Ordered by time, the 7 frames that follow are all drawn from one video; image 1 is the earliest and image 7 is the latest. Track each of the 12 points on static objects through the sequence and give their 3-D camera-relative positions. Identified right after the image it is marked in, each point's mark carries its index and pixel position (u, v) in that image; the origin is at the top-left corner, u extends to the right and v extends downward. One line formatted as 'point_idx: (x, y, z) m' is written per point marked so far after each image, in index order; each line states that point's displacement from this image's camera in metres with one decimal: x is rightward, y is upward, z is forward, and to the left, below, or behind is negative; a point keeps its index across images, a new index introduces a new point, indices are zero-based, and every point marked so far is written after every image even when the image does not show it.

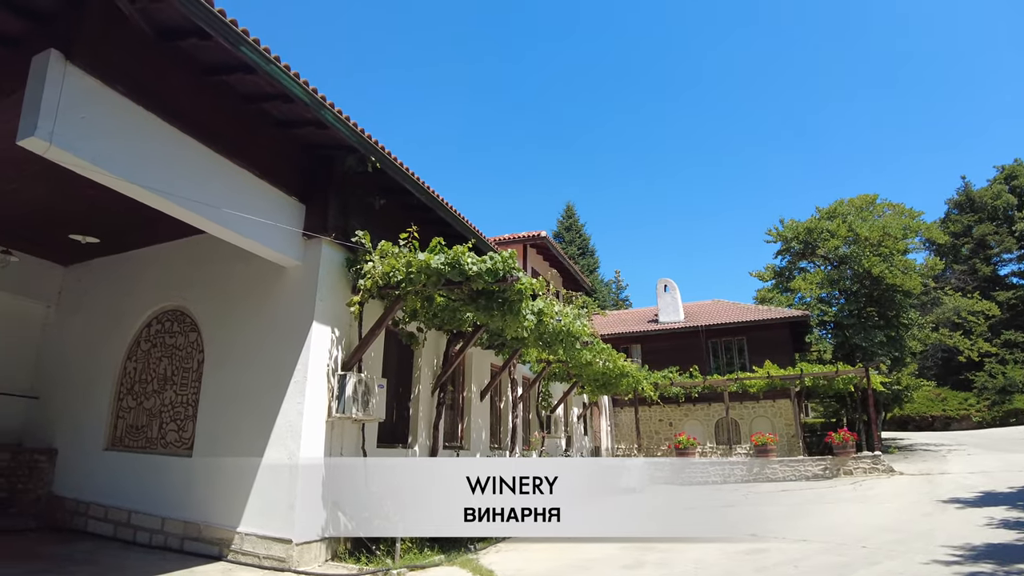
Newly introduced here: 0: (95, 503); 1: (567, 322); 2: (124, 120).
0: (-4.8, -2.4, +6.6) m
1: (+0.8, -0.5, +8.2) m
2: (-3.1, +1.3, +4.6) m
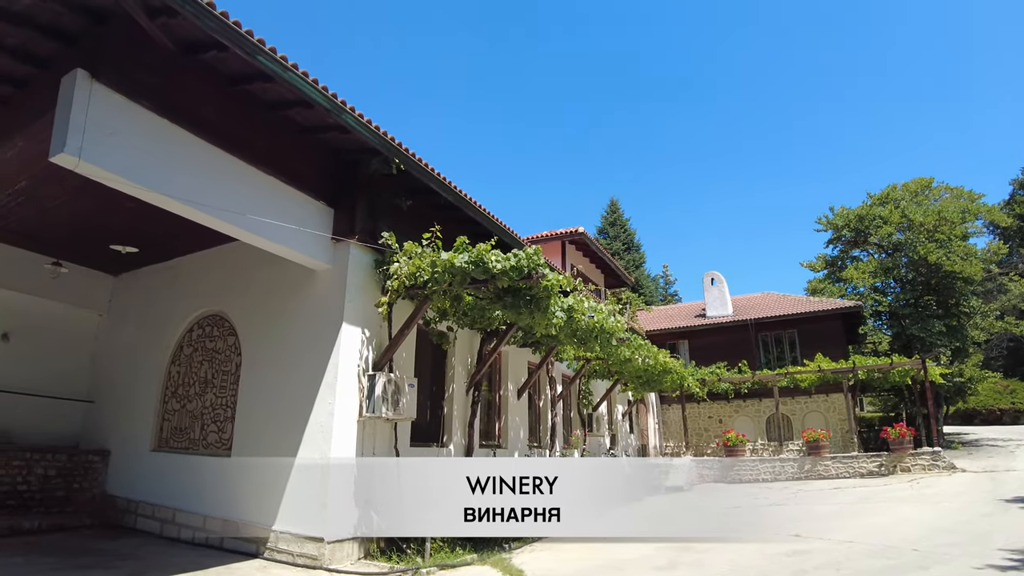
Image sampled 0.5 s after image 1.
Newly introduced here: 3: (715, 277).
0: (-4.4, -2.5, +6.9) m
1: (+1.2, -0.4, +8.0) m
2: (-3.0, +1.3, +4.8) m
3: (+7.0, +0.4, +19.8) m
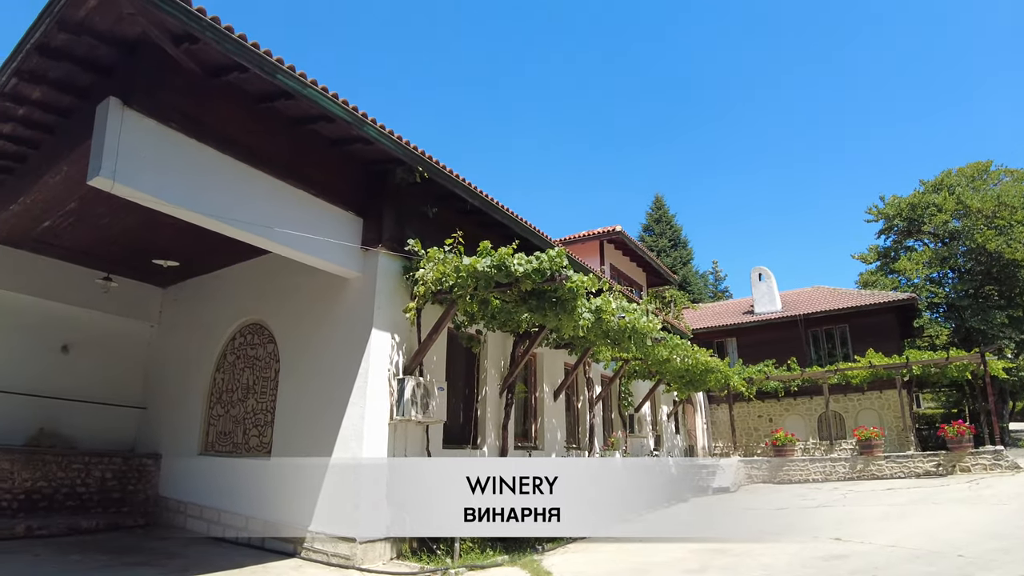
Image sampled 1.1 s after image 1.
0: (-4.0, -2.7, +7.3) m
1: (+1.6, -0.4, +7.9) m
2: (-2.9, +1.2, +5.1) m
3: (+8.3, +0.5, +19.2) m
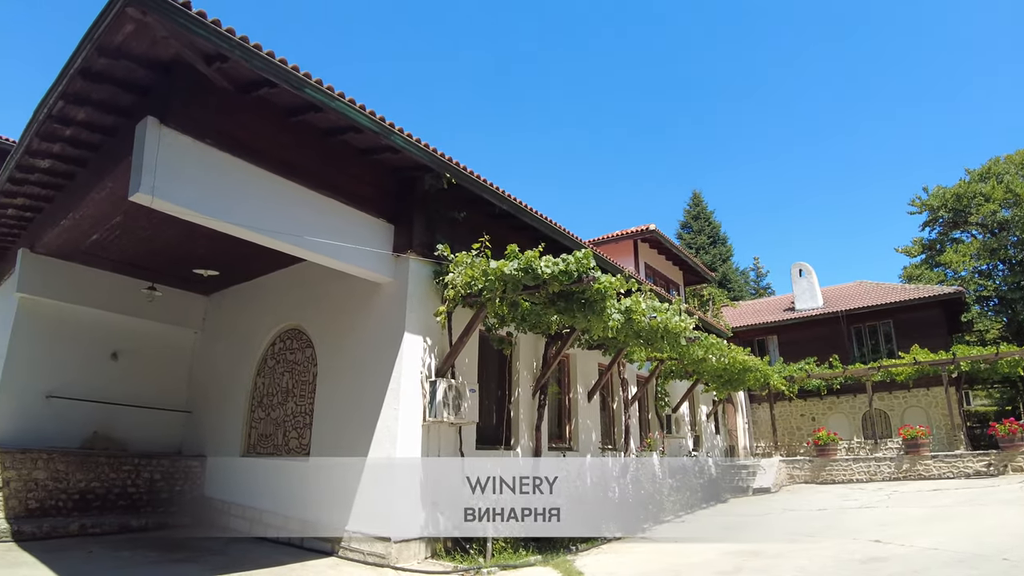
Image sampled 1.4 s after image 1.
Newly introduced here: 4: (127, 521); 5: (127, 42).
0: (-3.6, -2.8, +7.5) m
1: (+2.0, -0.4, +7.9) m
2: (-2.7, +1.1, +5.3) m
3: (+9.3, +0.7, +18.7) m
4: (-4.8, -2.9, +7.2) m
5: (-3.1, +2.0, +4.6) m
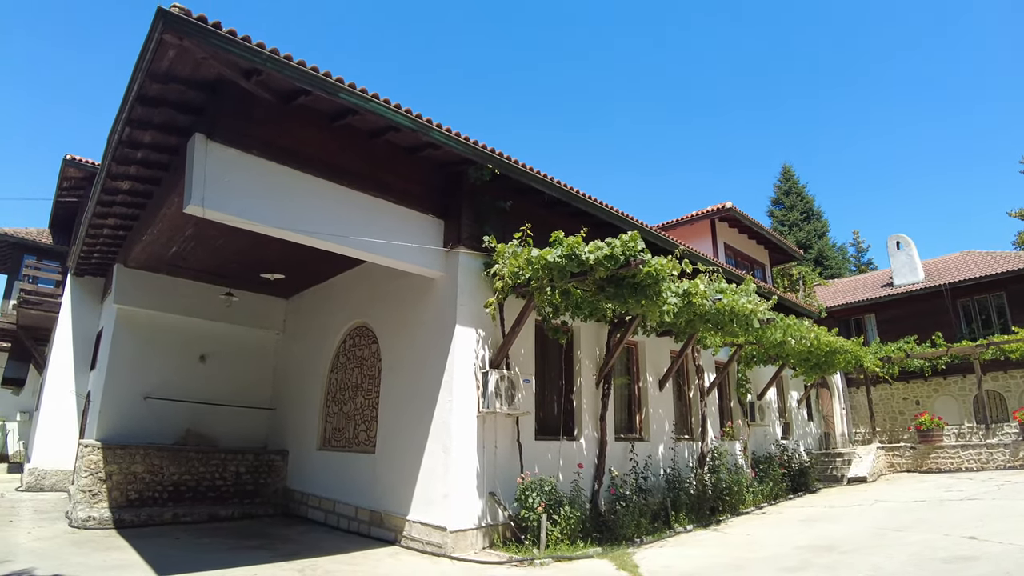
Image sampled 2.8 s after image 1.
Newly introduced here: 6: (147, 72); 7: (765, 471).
0: (-2.7, -2.8, +7.9) m
1: (+2.7, -0.2, +7.5) m
2: (-2.4, +1.1, +5.5) m
3: (+11.4, +1.4, +17.2) m
4: (-4.0, -3.0, +7.8) m
5: (-2.9, +1.9, +4.9) m
6: (-3.0, +1.8, +4.9) m
7: (+4.3, -3.2, +10.0) m
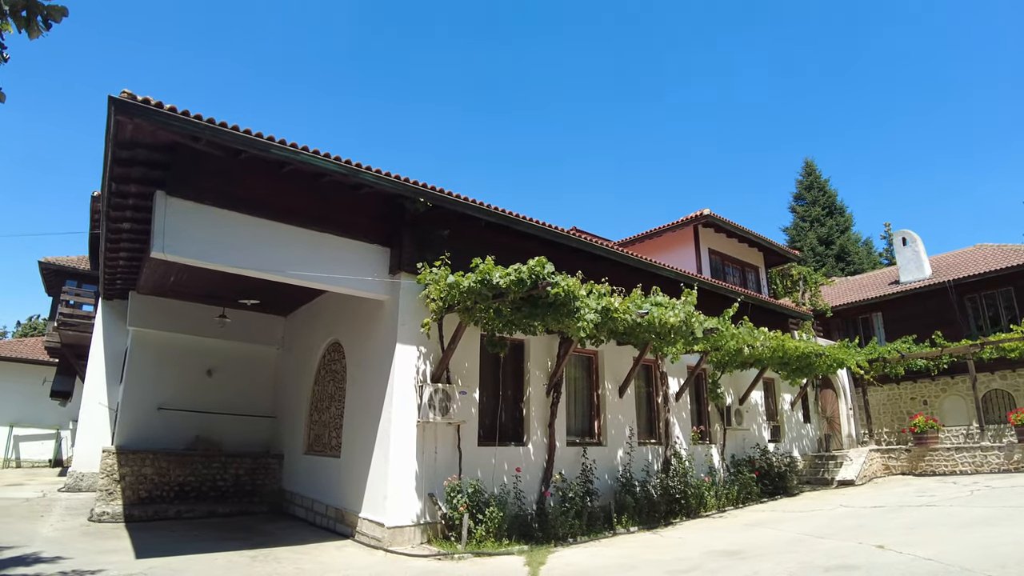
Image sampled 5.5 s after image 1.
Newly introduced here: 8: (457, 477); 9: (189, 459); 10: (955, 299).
0: (-3.3, -3.1, +8.9) m
1: (+2.0, -0.3, +7.8) m
2: (-3.3, +0.7, +6.5) m
3: (+11.6, +1.6, +16.6) m
4: (-4.5, -3.3, +8.9) m
5: (-3.9, +1.6, +5.9) m
6: (-4.0, +1.5, +5.9) m
7: (+4.0, -3.3, +10.2) m
8: (-0.7, -2.3, +7.2) m
9: (-5.1, -2.7, +9.1) m
10: (+11.8, -0.3, +14.9) m
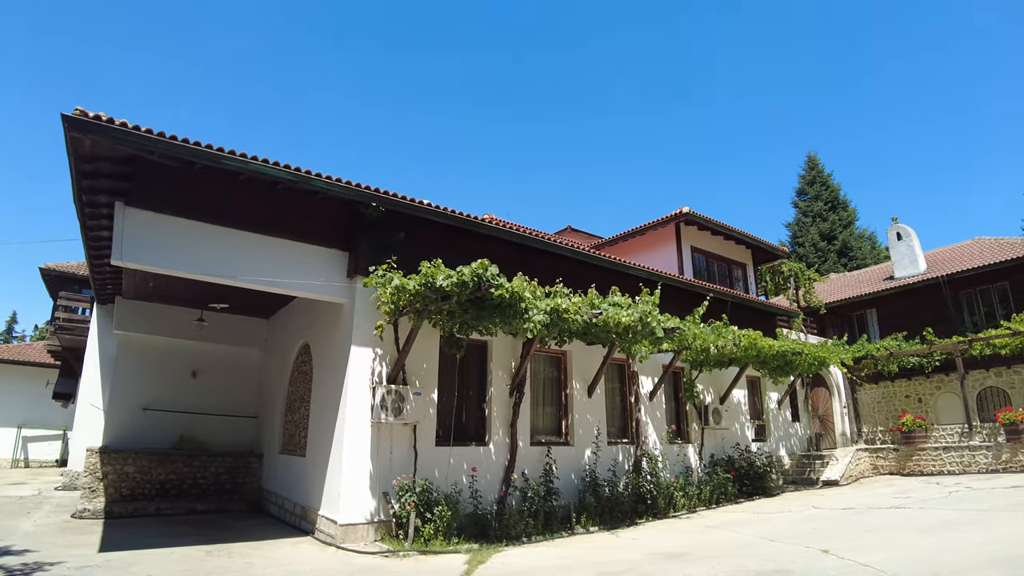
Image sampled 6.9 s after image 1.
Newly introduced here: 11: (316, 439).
0: (-3.8, -3.2, +9.1) m
1: (+1.5, -0.3, +7.9) m
2: (-3.9, +0.7, +6.7) m
3: (+11.3, +1.7, +16.3) m
4: (-5.0, -3.4, +9.2) m
5: (-4.5, +1.5, +6.2) m
6: (-4.7, +1.4, +6.2) m
7: (+3.5, -3.3, +10.2) m
8: (-1.3, -2.4, +7.3) m
9: (-5.6, -2.8, +9.5) m
10: (+11.5, -0.1, +14.5) m
11: (-2.7, -2.1, +8.0) m
